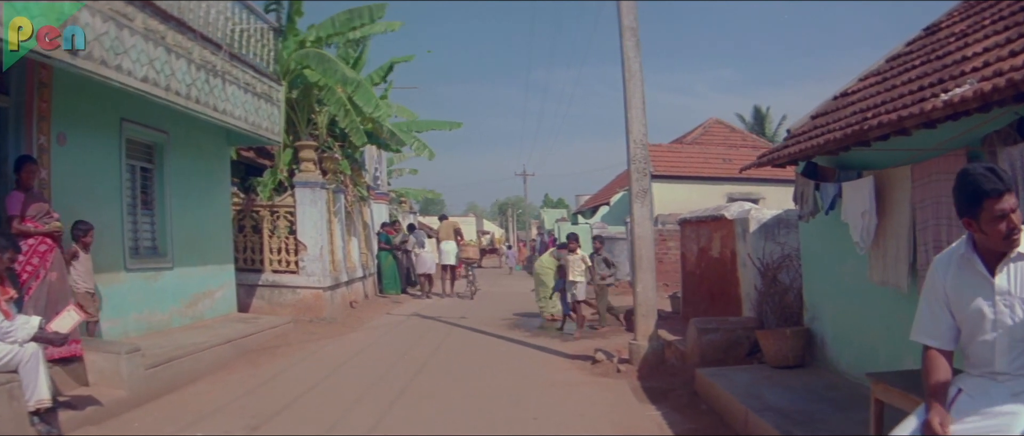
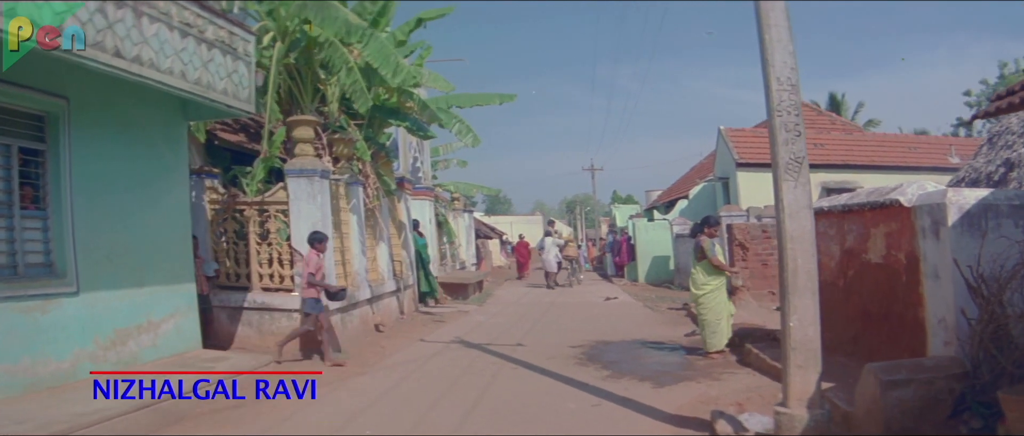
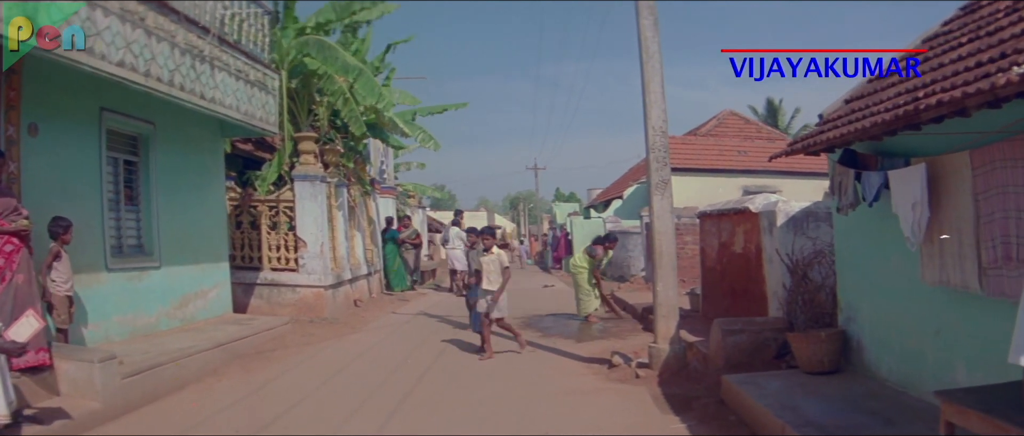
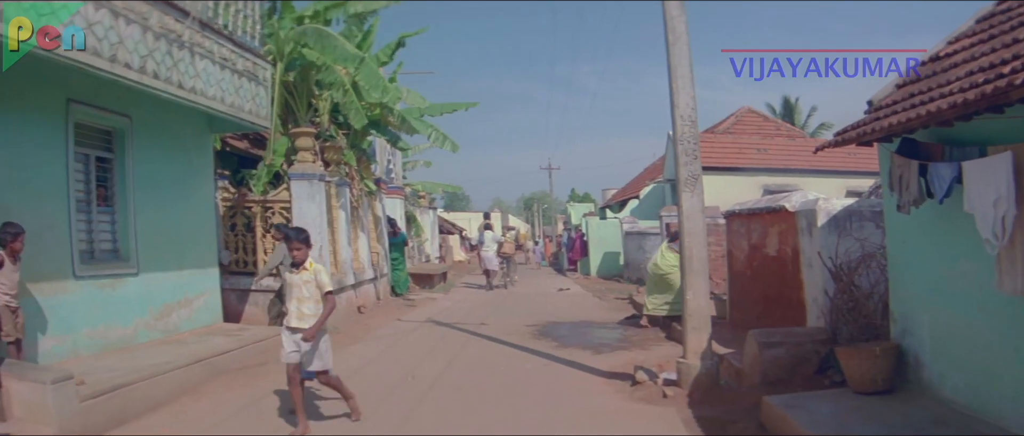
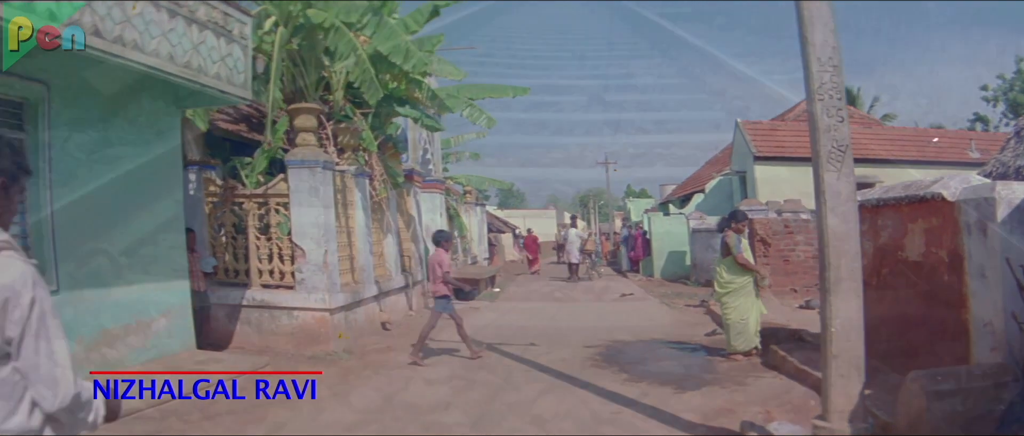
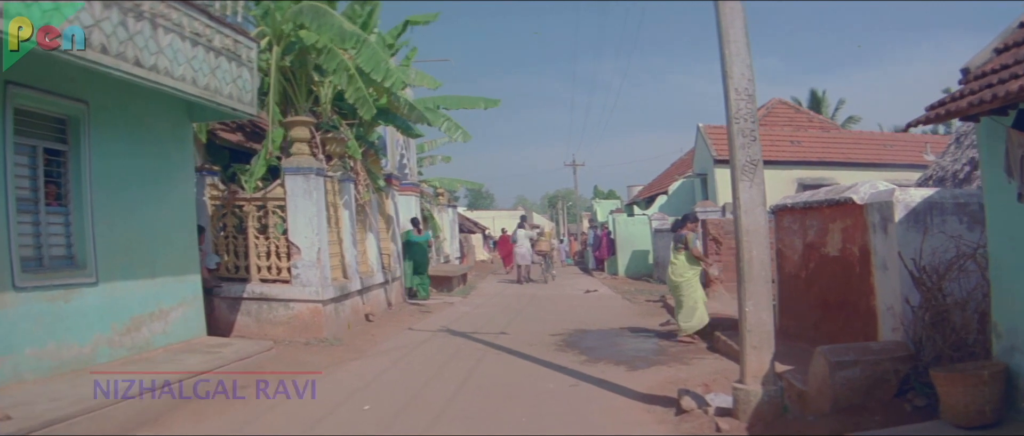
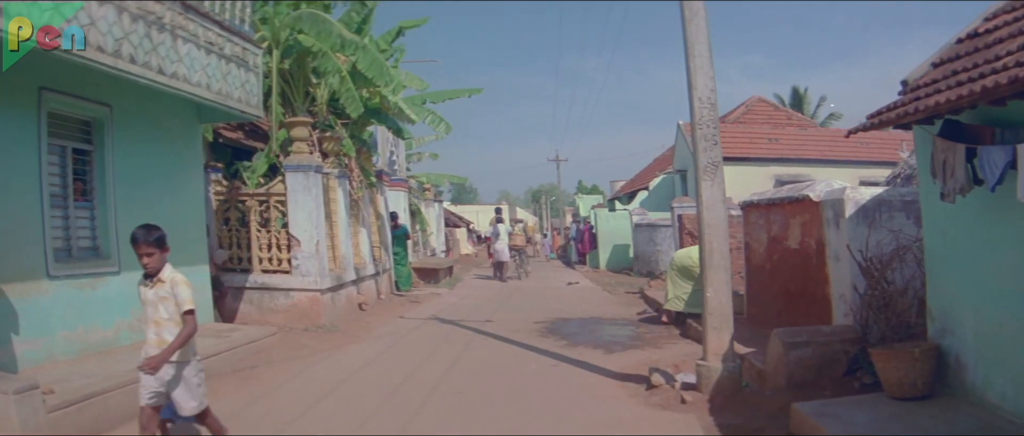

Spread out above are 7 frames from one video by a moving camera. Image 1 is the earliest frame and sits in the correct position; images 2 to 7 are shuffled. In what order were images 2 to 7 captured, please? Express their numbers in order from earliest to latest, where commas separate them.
3, 4, 7, 6, 2, 5
